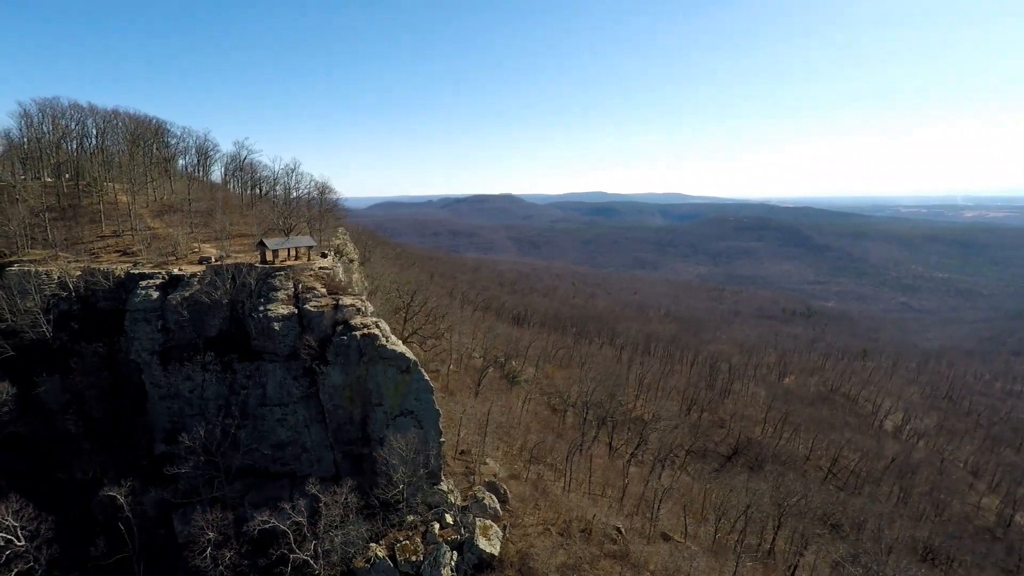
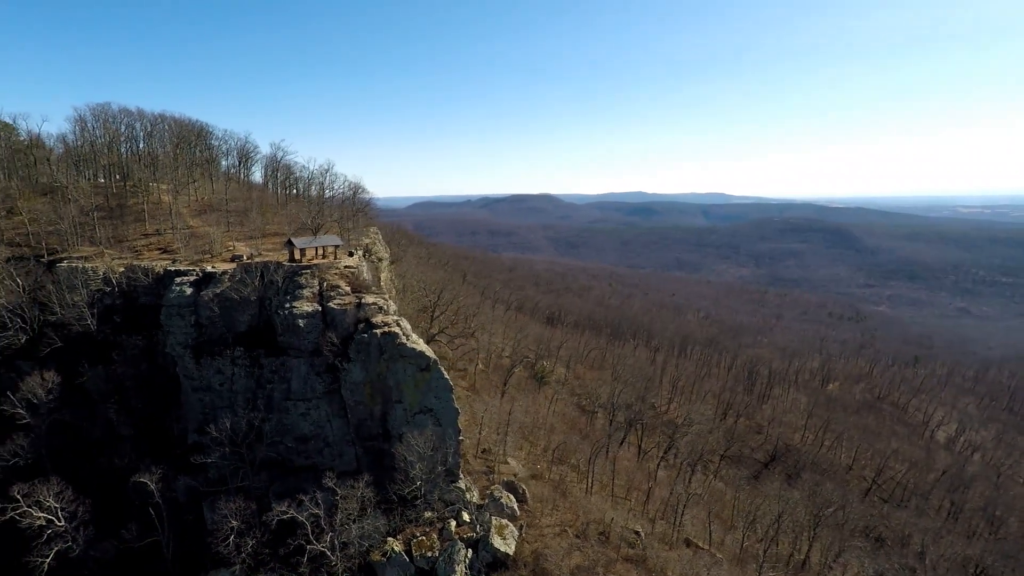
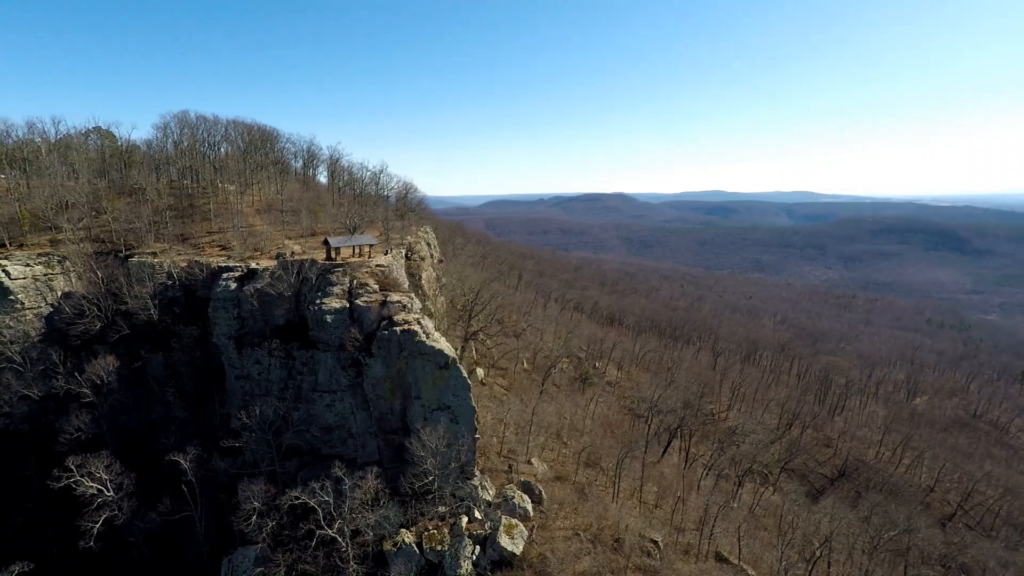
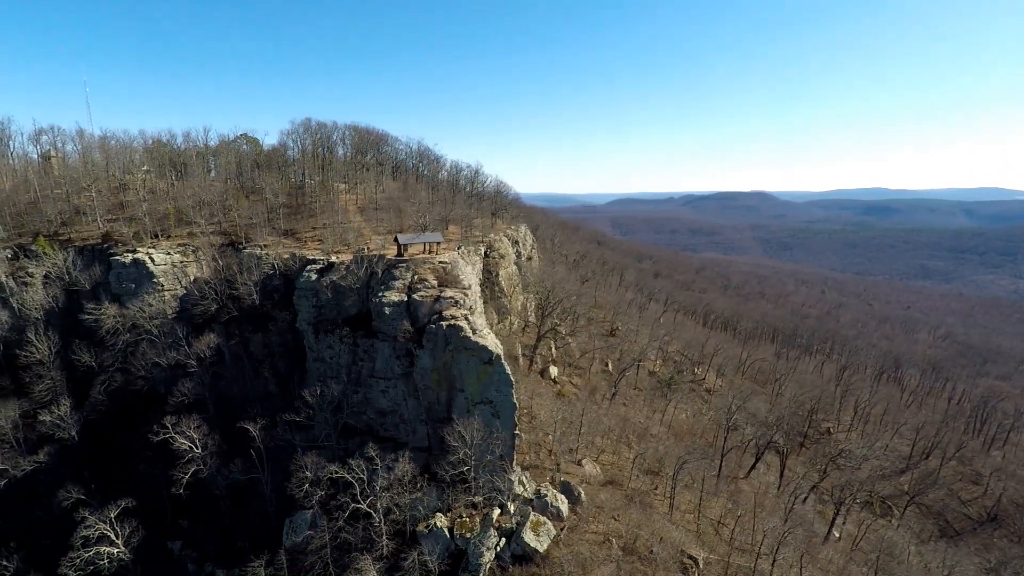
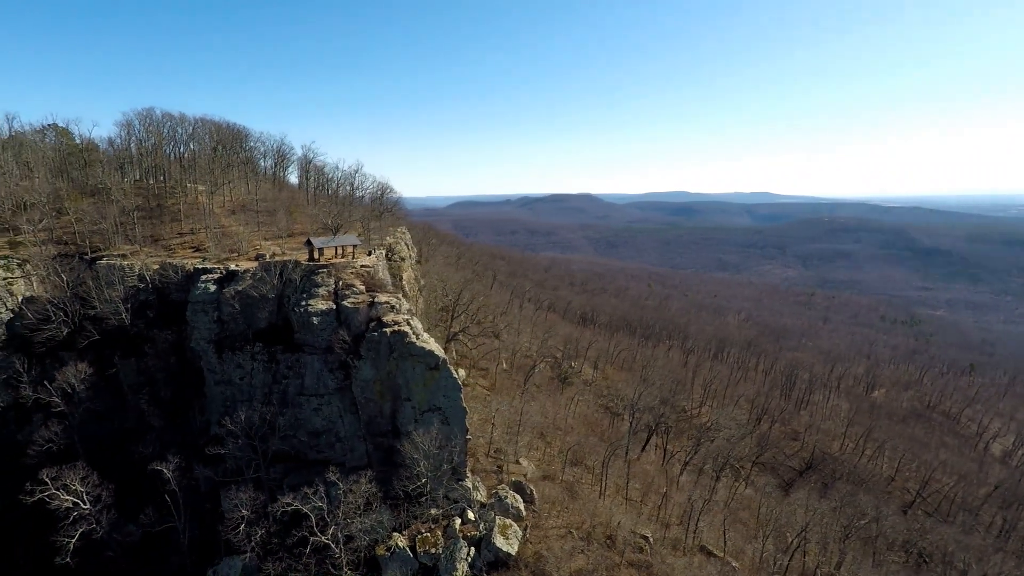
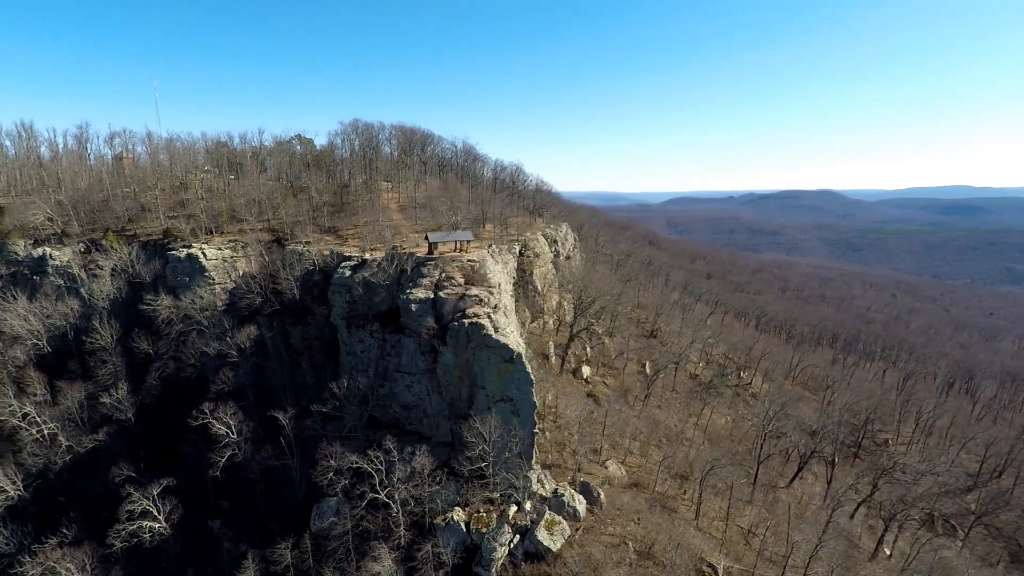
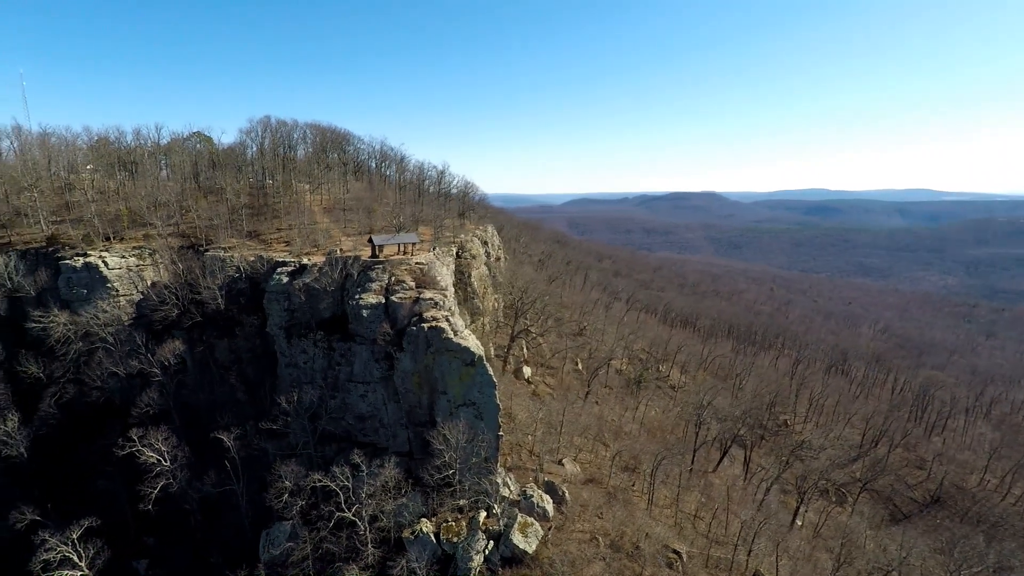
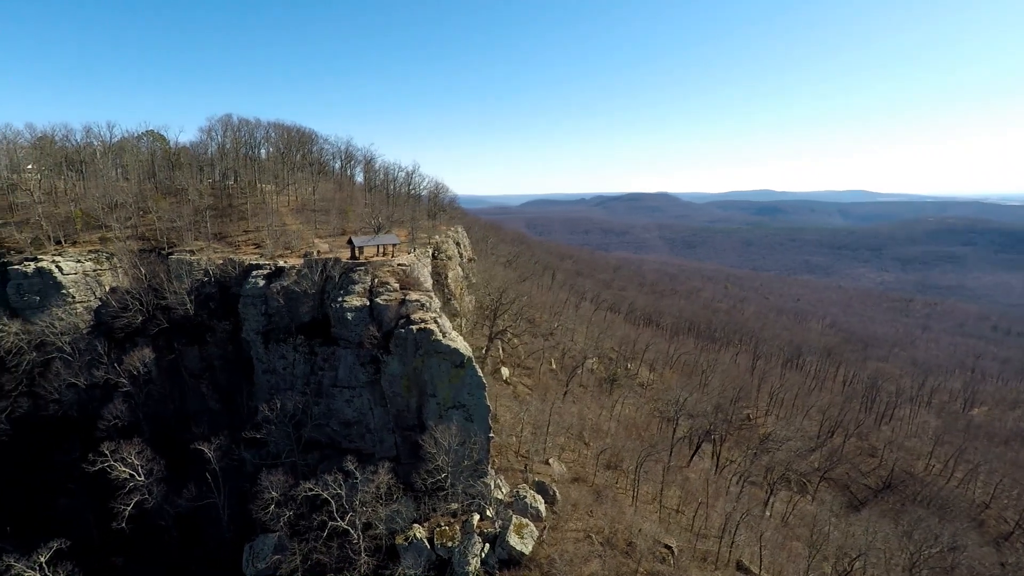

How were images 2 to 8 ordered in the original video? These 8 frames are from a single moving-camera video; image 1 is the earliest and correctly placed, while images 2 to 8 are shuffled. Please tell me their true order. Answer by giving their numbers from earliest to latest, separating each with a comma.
2, 5, 3, 8, 7, 4, 6
